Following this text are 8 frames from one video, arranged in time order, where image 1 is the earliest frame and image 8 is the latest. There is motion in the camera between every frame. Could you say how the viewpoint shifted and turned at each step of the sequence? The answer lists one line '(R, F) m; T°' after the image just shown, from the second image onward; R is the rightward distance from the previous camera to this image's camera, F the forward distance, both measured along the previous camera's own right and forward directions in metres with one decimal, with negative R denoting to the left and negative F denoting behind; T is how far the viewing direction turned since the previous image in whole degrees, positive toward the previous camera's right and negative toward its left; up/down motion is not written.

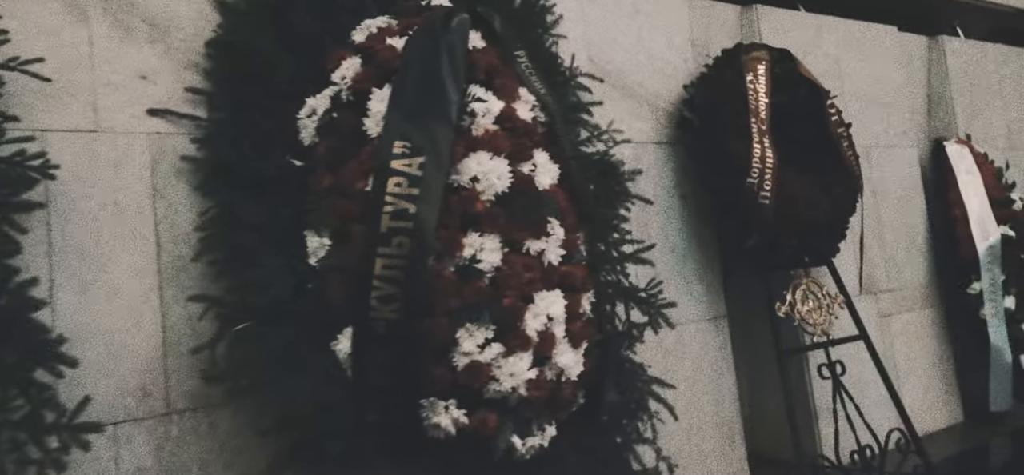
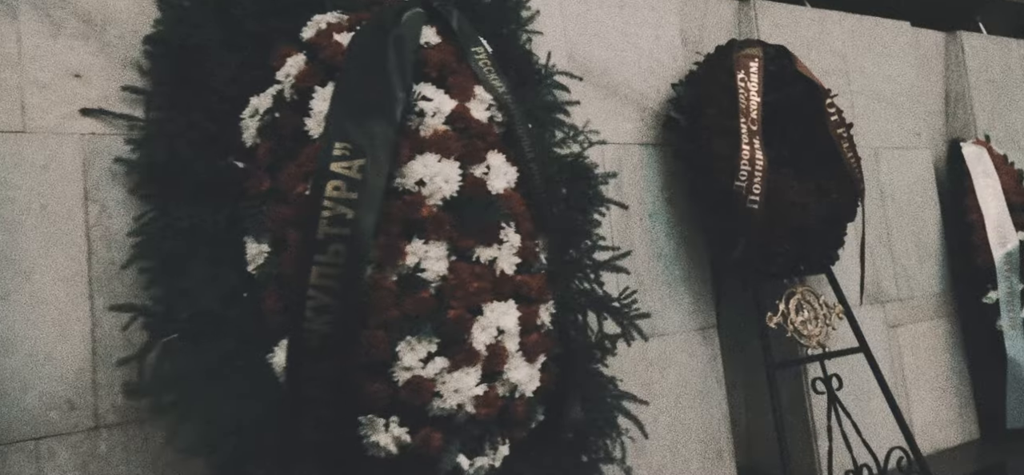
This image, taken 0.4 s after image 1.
(+0.2, +0.2) m; -2°
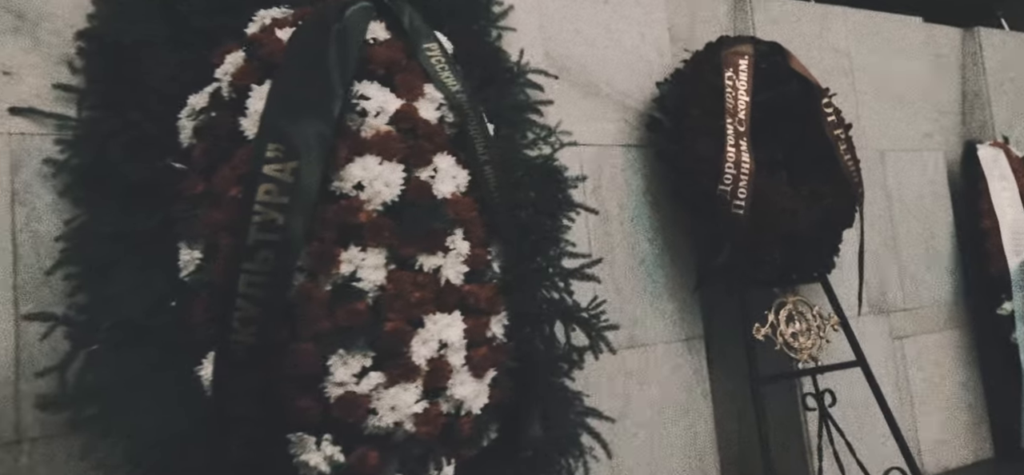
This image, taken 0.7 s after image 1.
(+0.2, +0.2) m; -2°
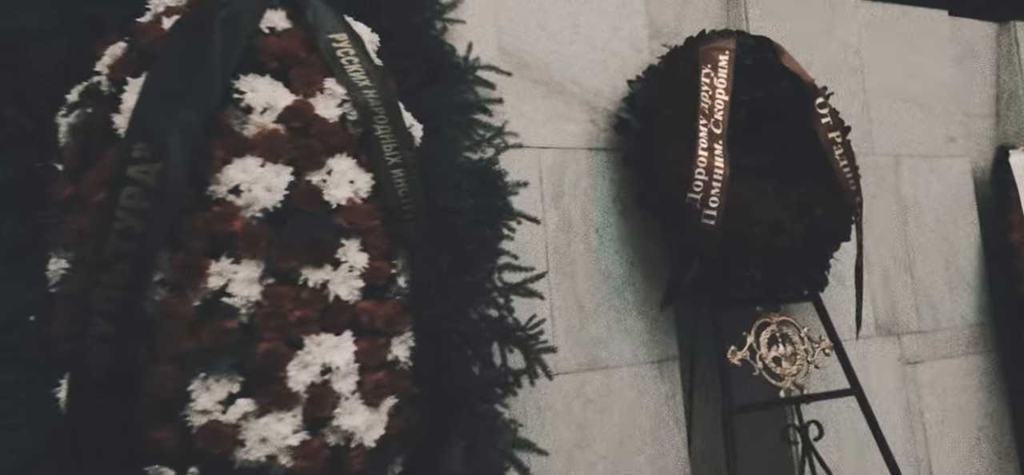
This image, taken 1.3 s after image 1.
(+0.4, +0.3) m; -4°
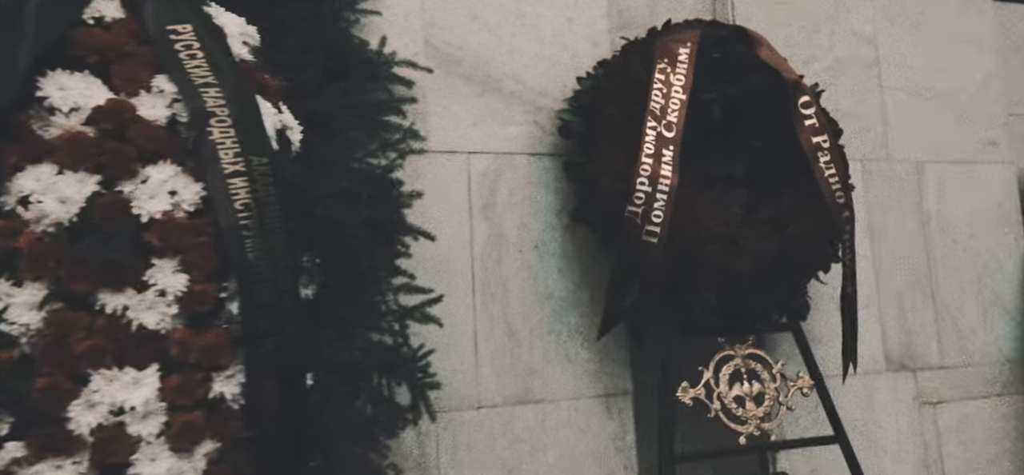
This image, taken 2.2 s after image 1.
(+0.5, +0.4) m; -7°
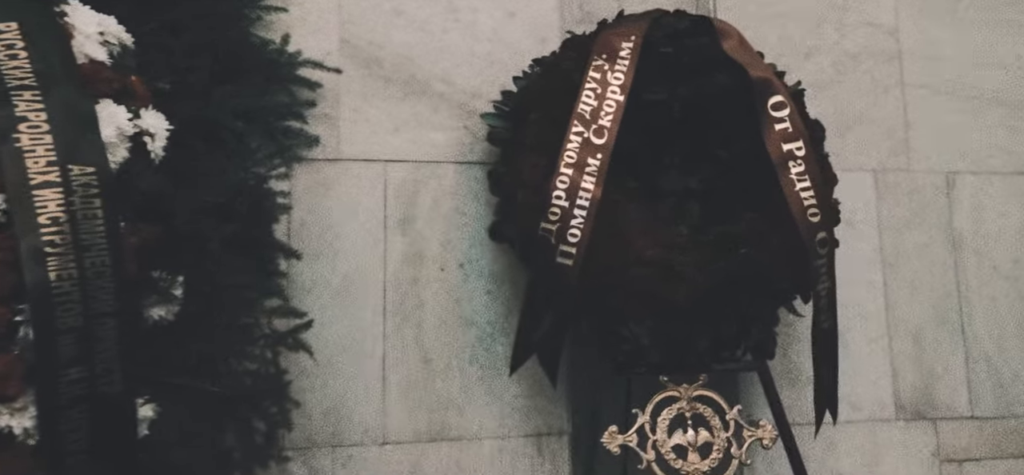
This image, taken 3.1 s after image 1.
(+0.6, +0.4) m; -9°
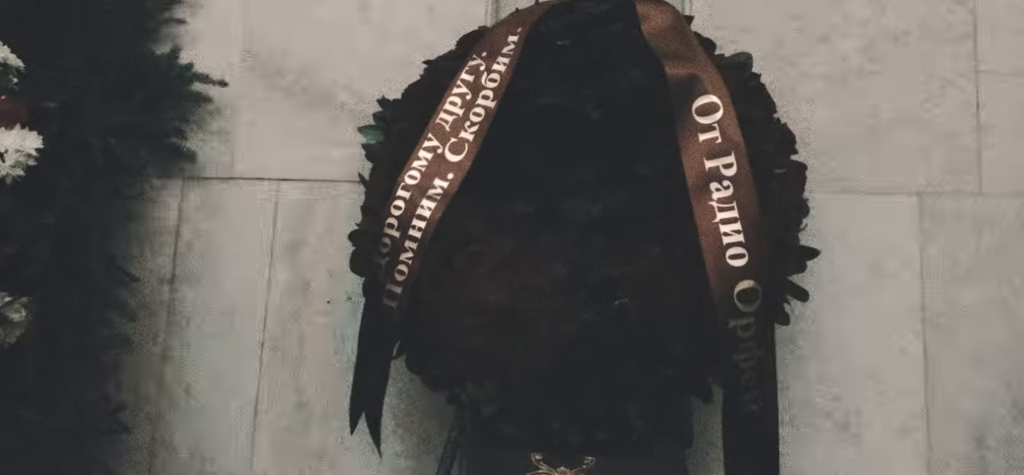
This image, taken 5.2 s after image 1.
(+1.1, +0.6) m; -23°
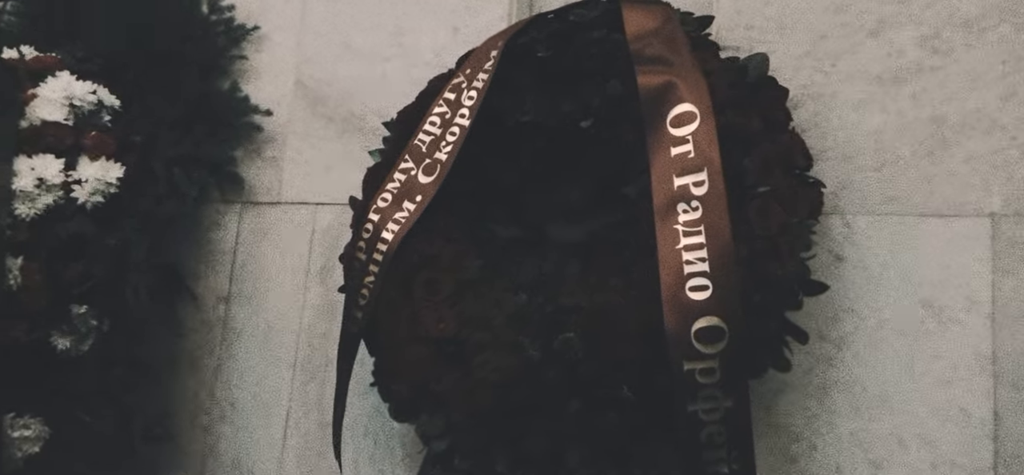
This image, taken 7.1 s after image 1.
(+0.7, +0.3) m; -19°
